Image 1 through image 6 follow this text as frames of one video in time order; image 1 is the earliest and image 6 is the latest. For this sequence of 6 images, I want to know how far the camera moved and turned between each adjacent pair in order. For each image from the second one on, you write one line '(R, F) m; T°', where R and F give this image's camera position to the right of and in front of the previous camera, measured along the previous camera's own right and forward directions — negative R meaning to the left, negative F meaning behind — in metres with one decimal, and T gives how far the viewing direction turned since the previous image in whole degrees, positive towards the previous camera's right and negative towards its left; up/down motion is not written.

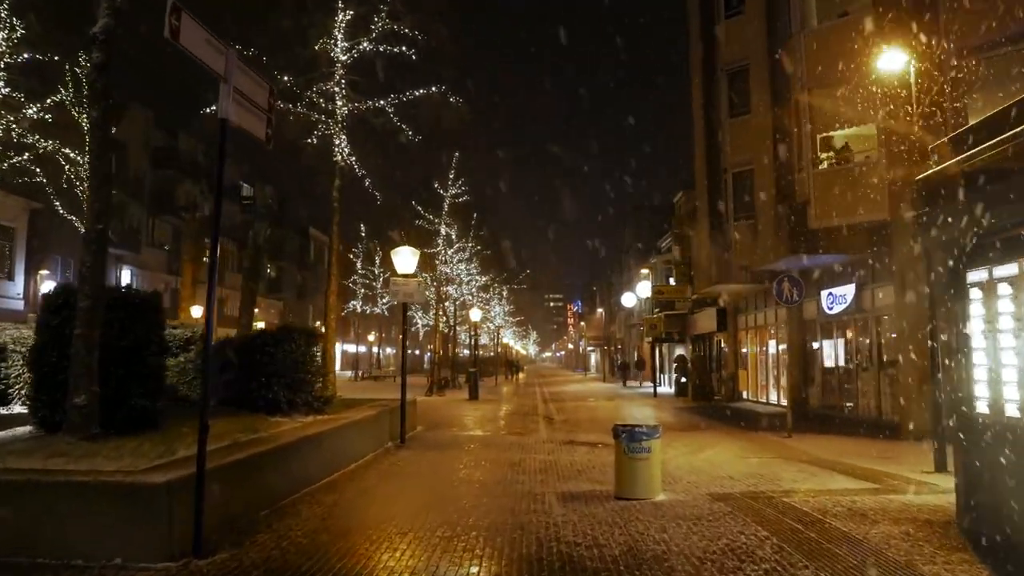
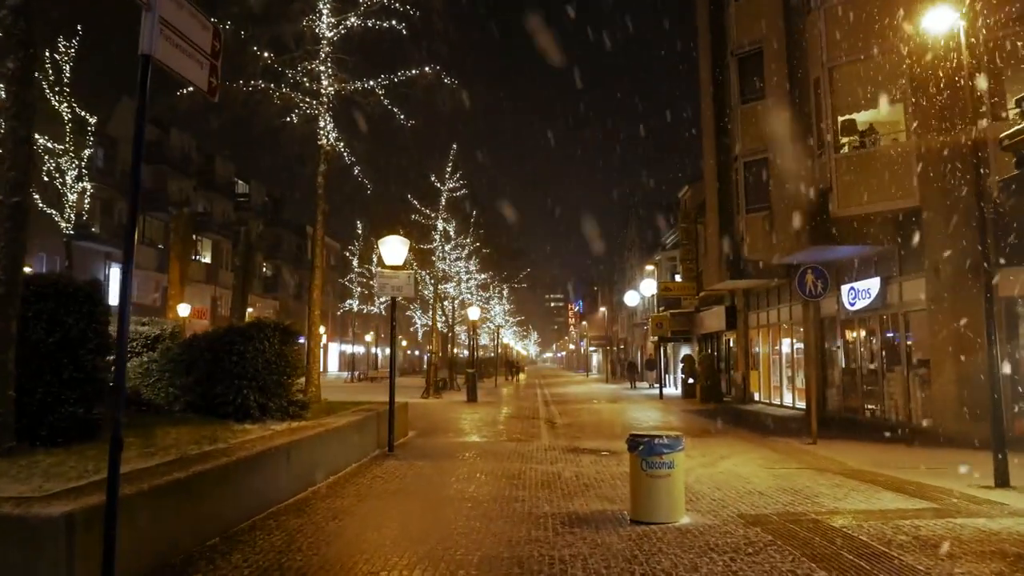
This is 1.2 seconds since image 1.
(0.0, +1.4) m; 0°
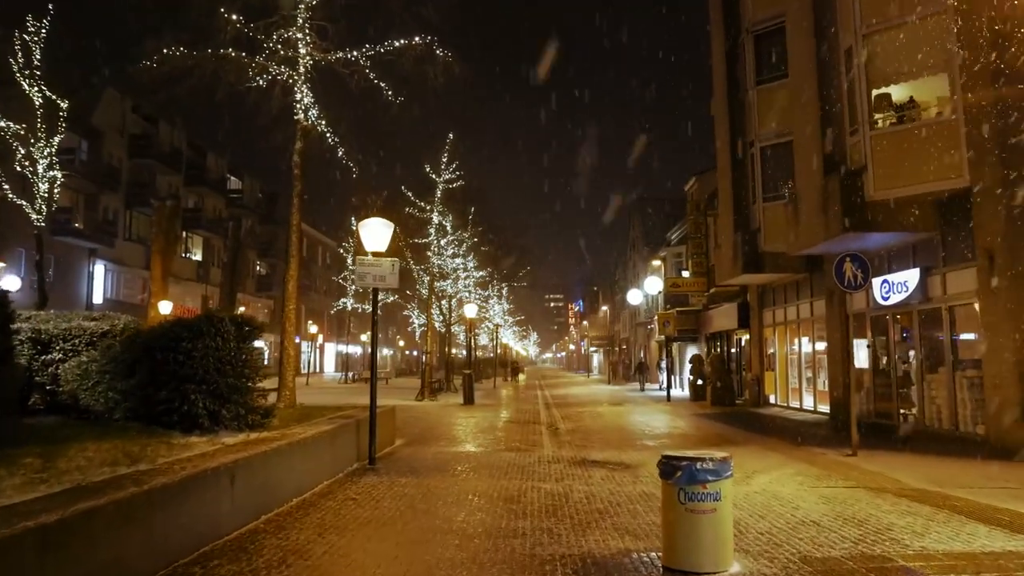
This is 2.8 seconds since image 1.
(0.0, +1.8) m; 0°
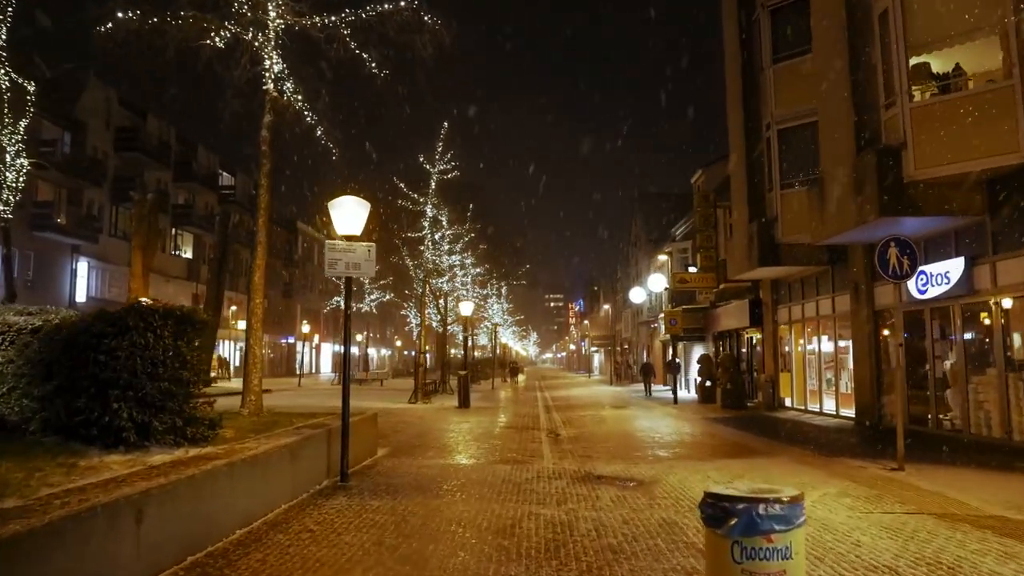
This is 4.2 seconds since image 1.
(+0.1, +1.7) m; 0°
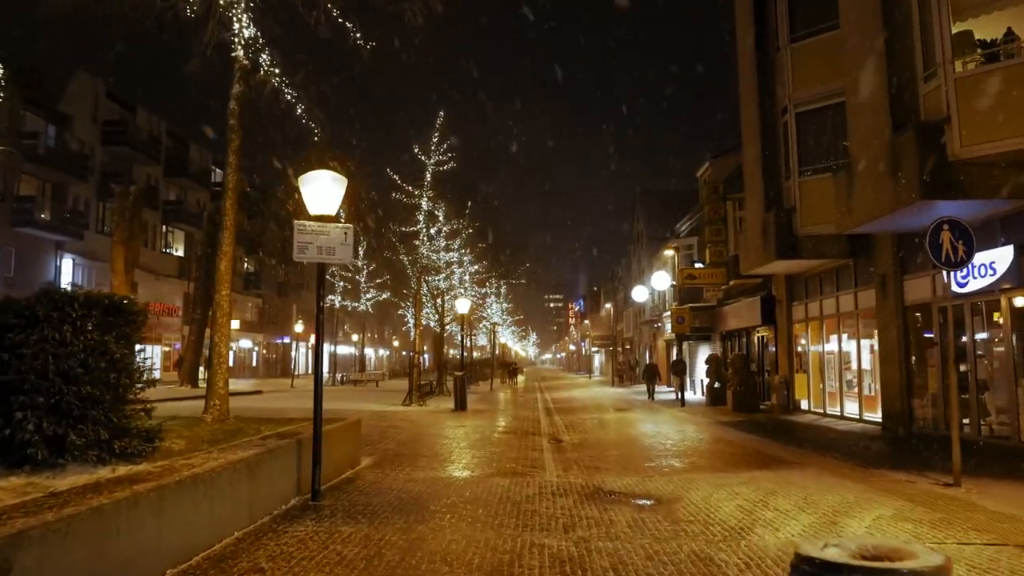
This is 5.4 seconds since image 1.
(0.0, +1.5) m; 0°
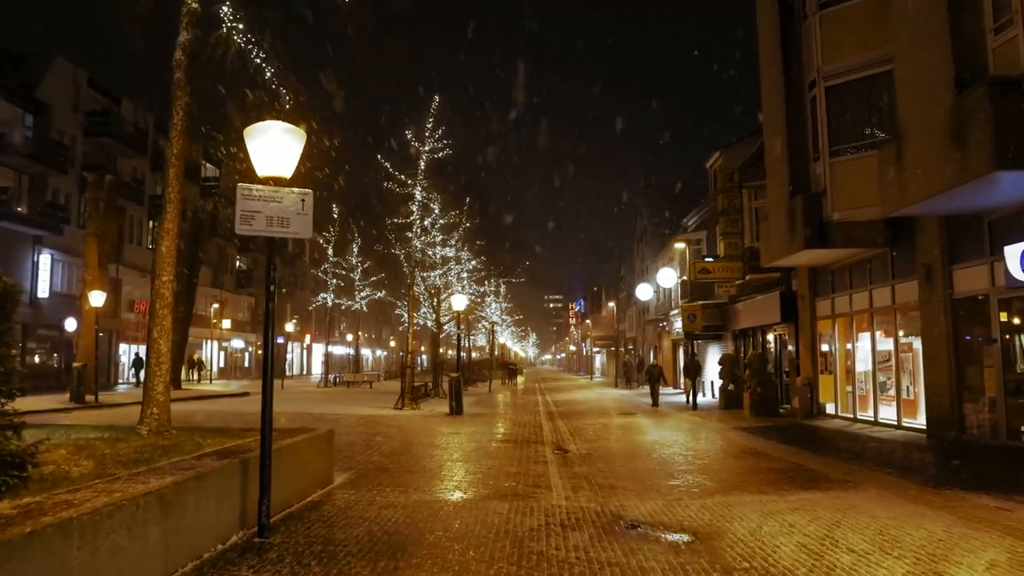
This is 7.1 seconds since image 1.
(0.0, +2.0) m; 0°
